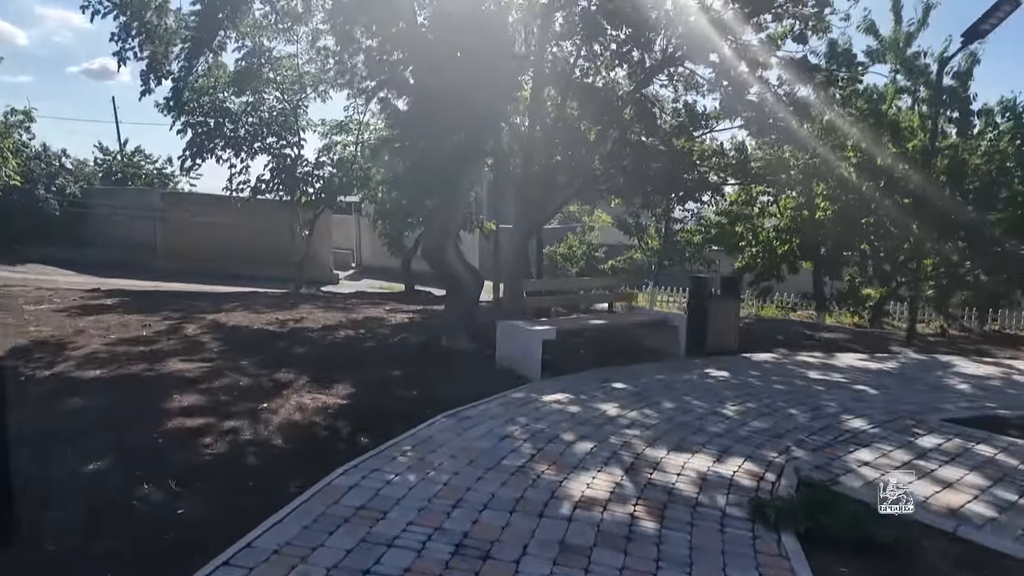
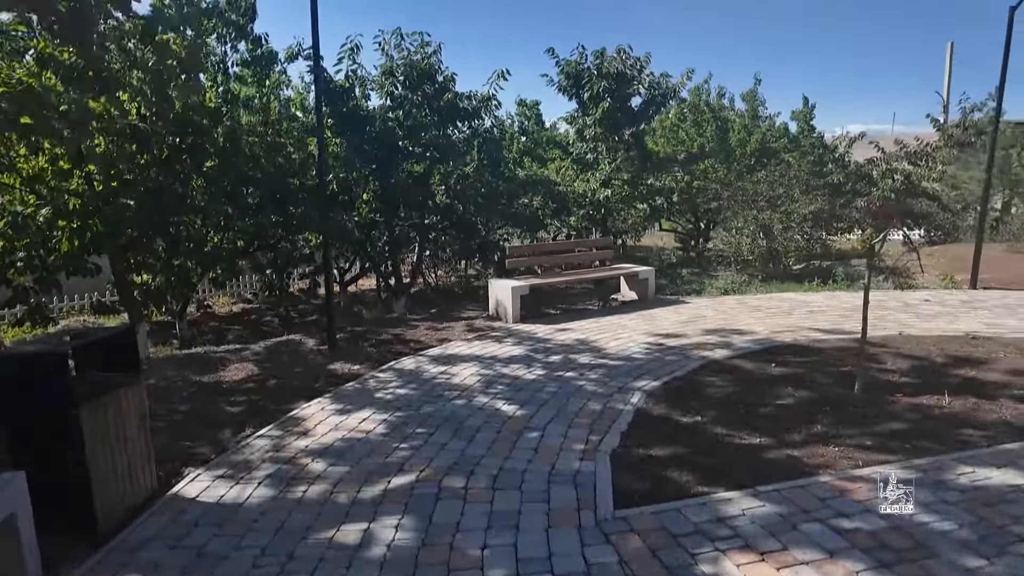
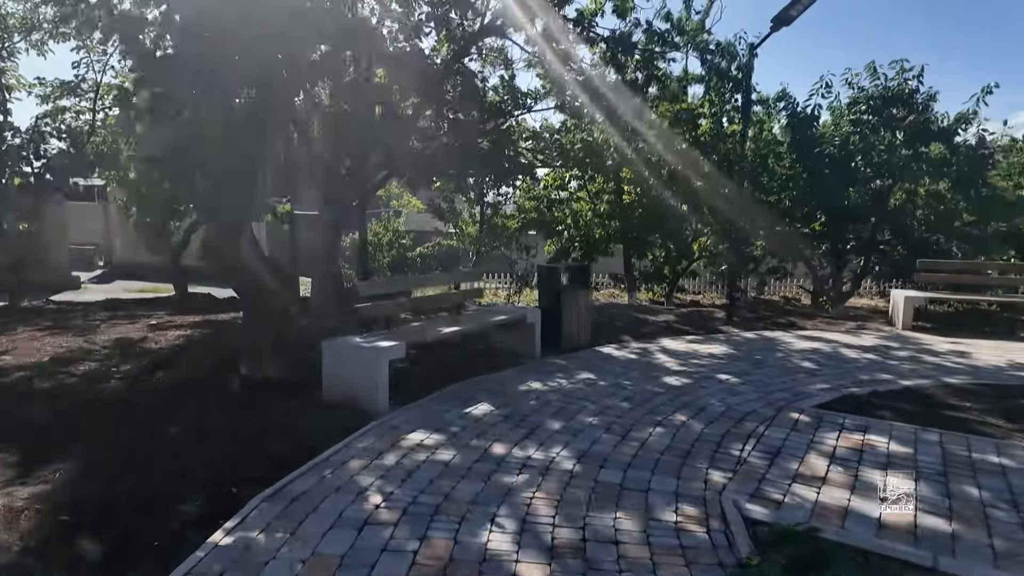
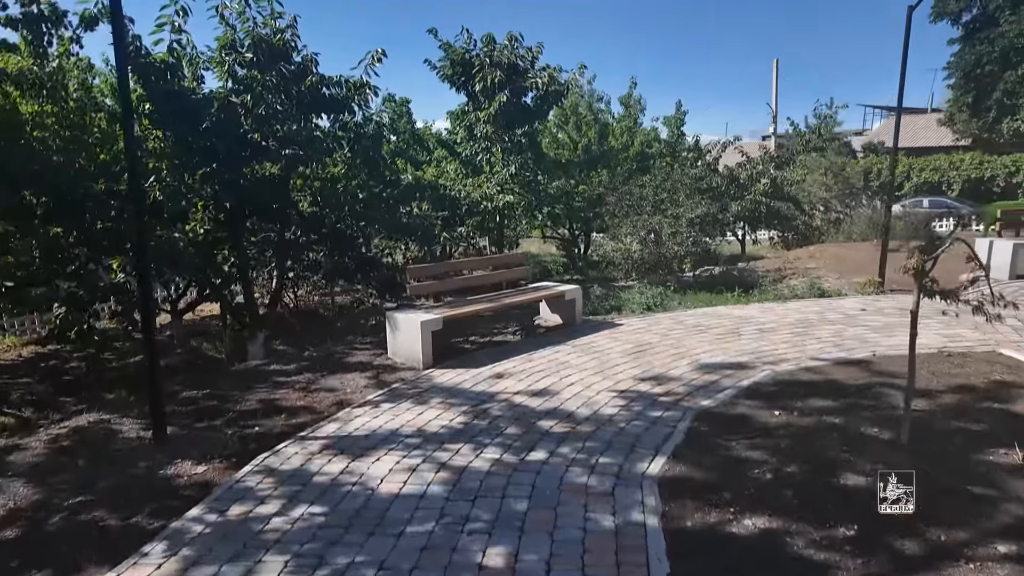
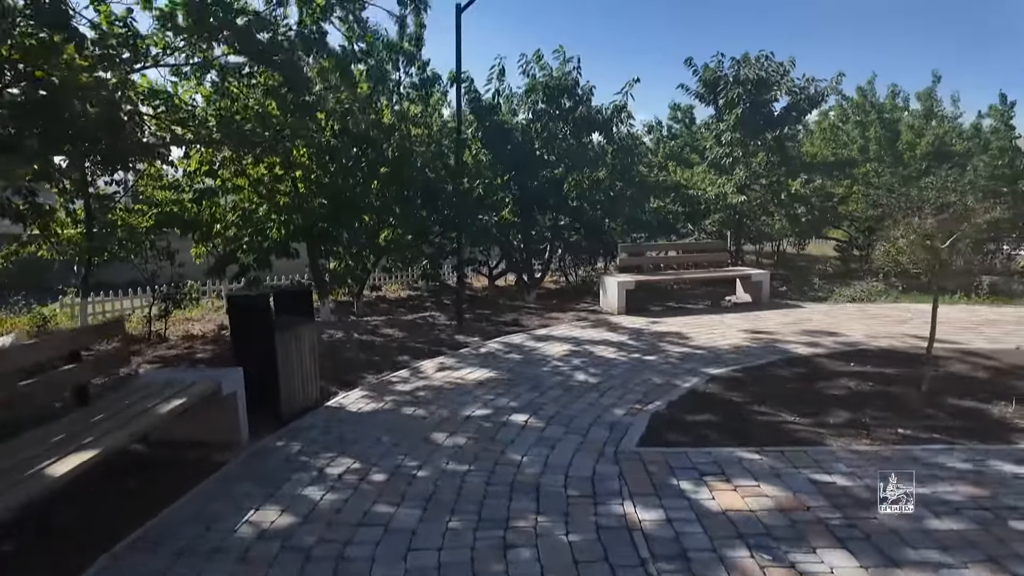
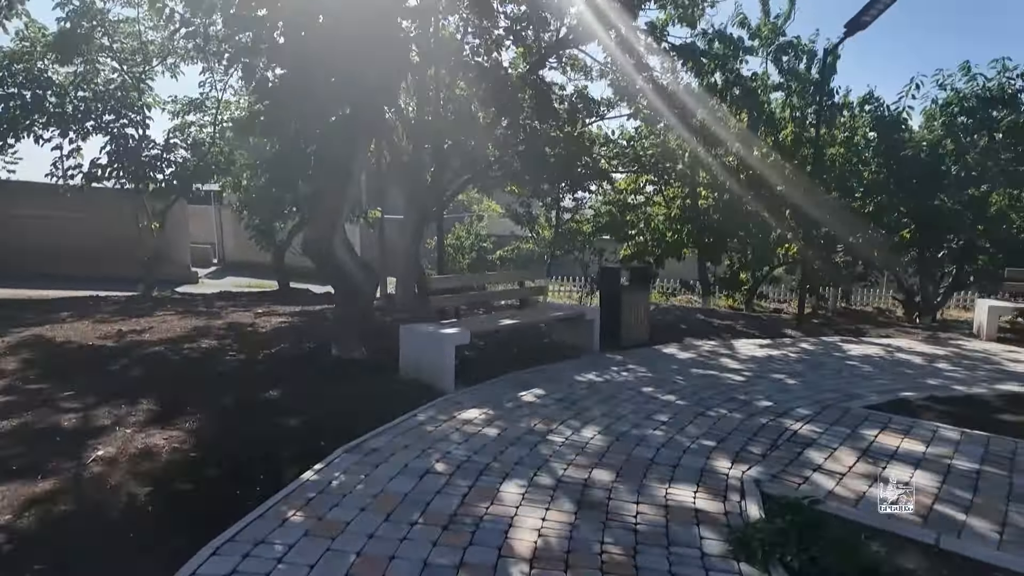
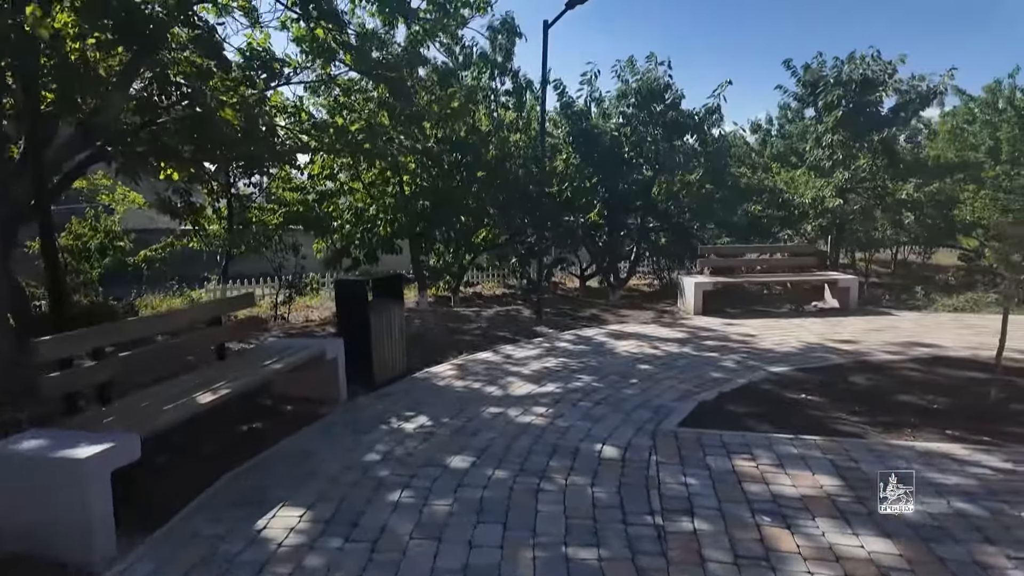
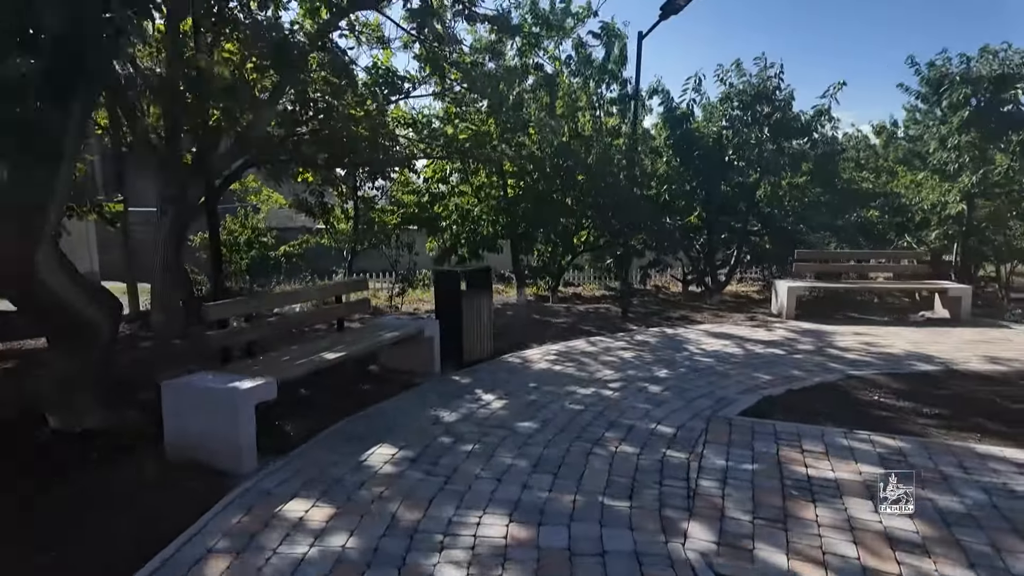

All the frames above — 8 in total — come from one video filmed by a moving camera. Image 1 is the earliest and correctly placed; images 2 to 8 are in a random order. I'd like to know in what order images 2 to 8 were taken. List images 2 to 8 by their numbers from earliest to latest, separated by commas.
6, 3, 8, 7, 5, 2, 4
